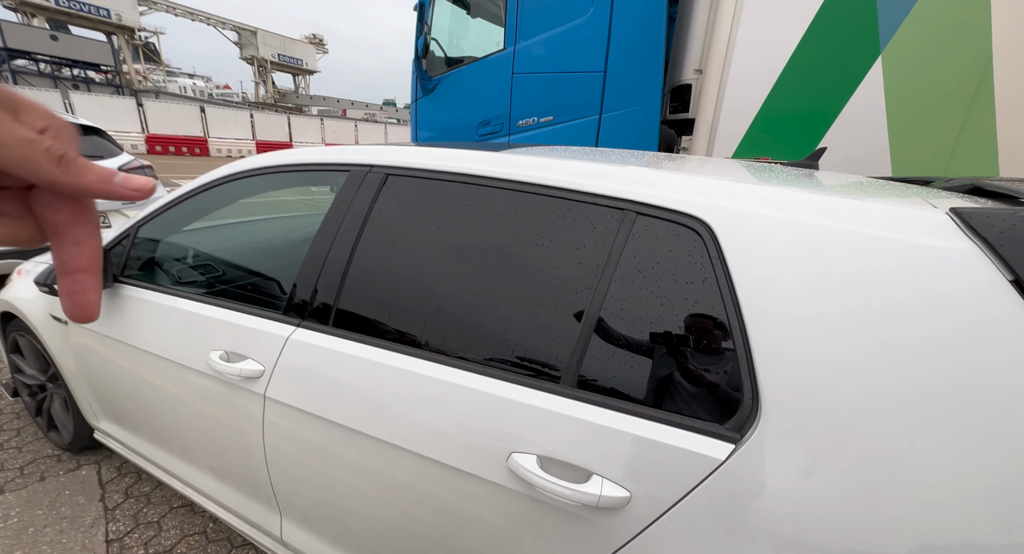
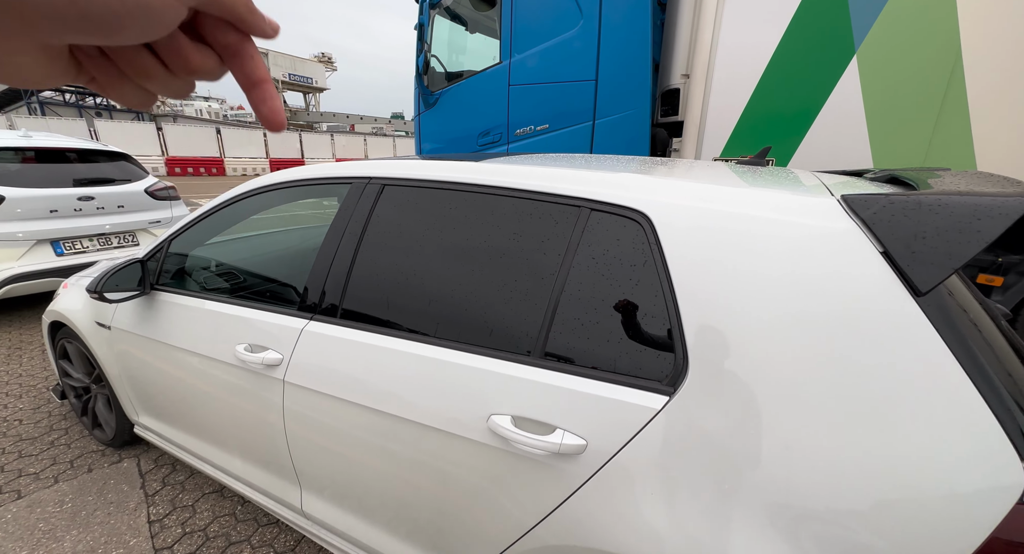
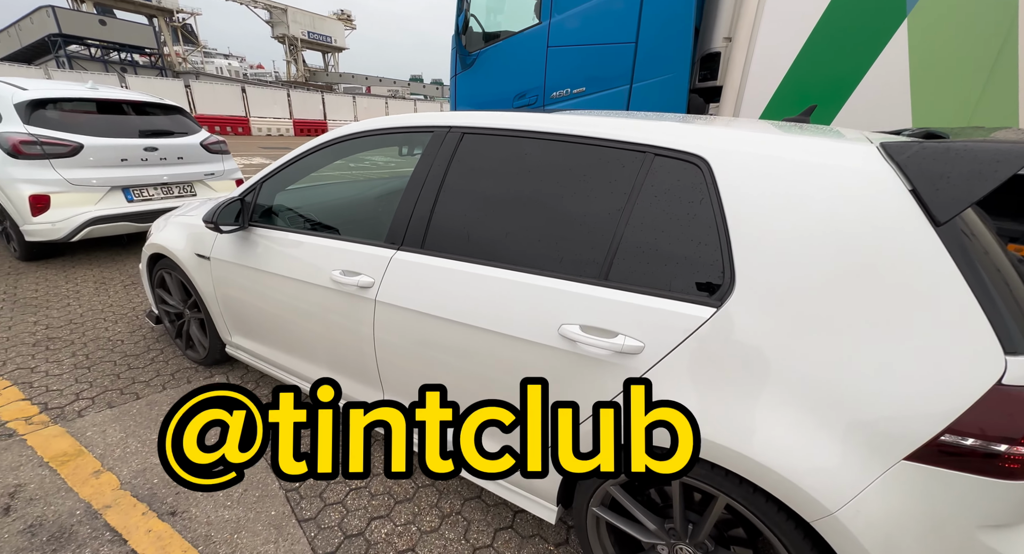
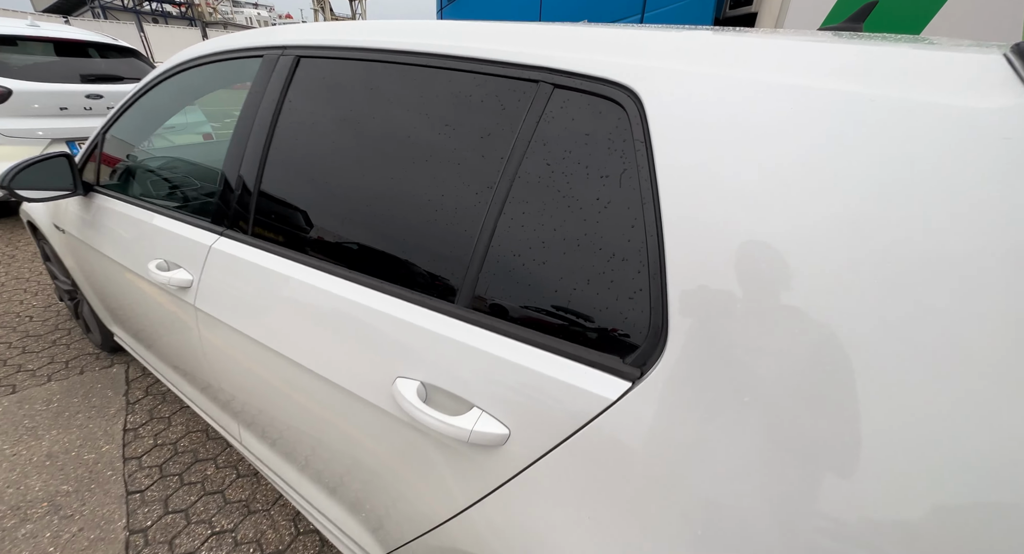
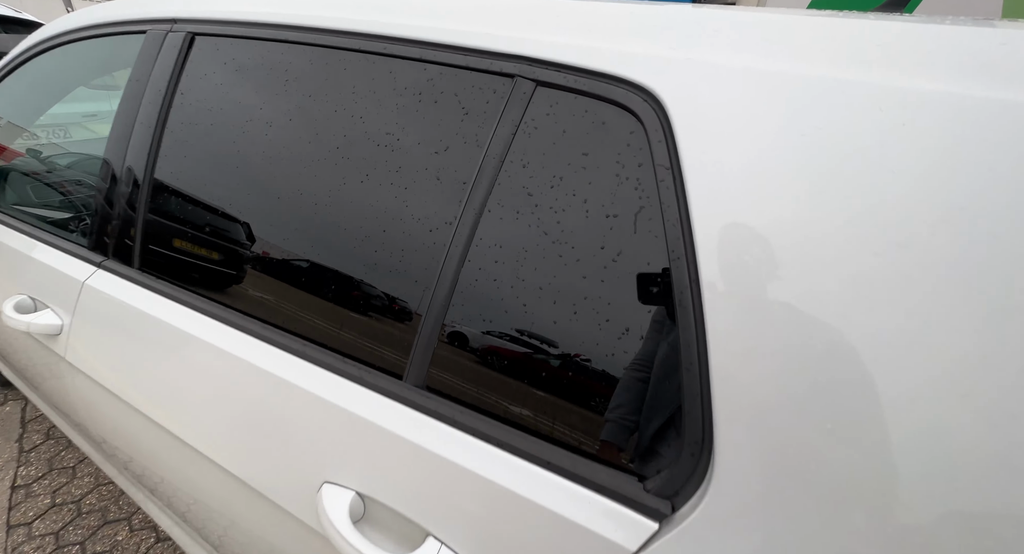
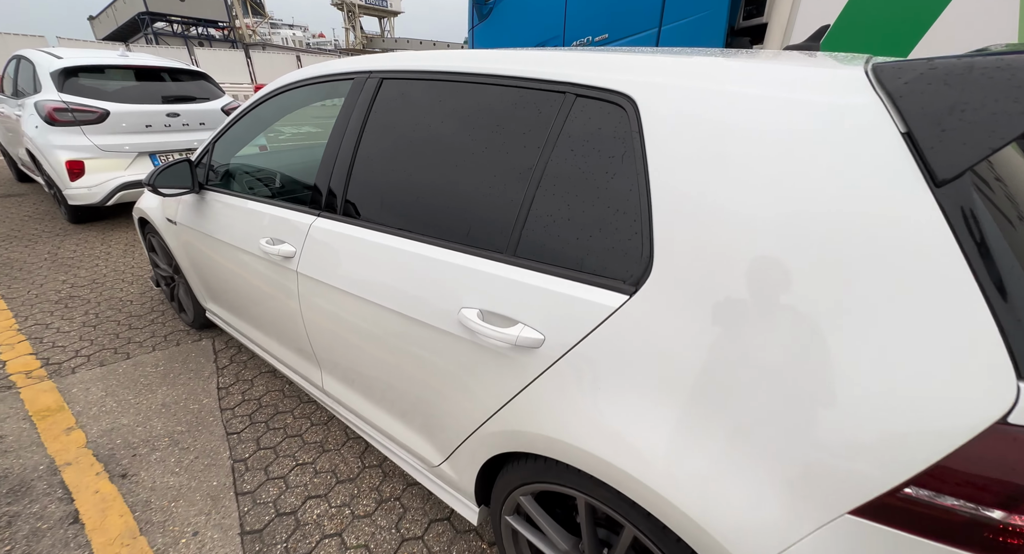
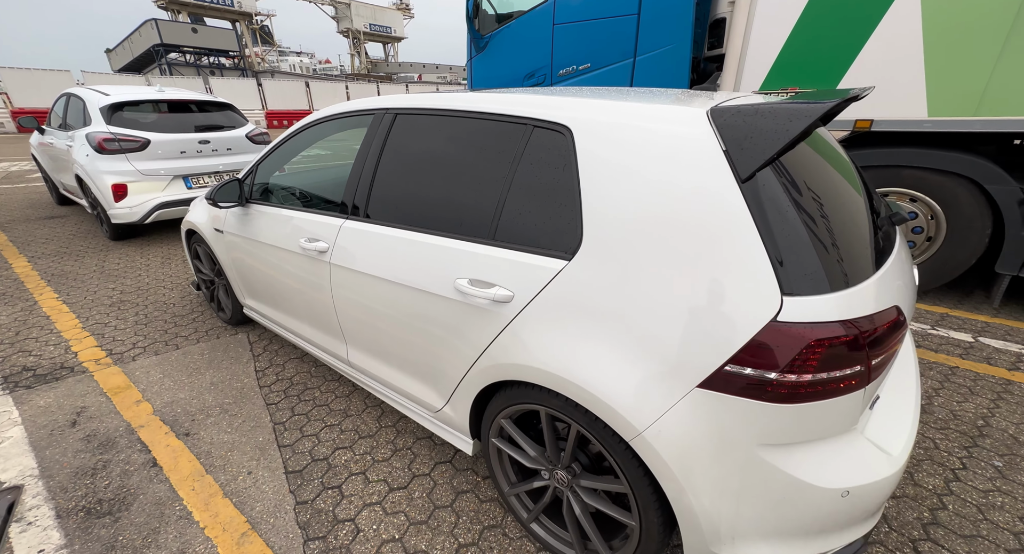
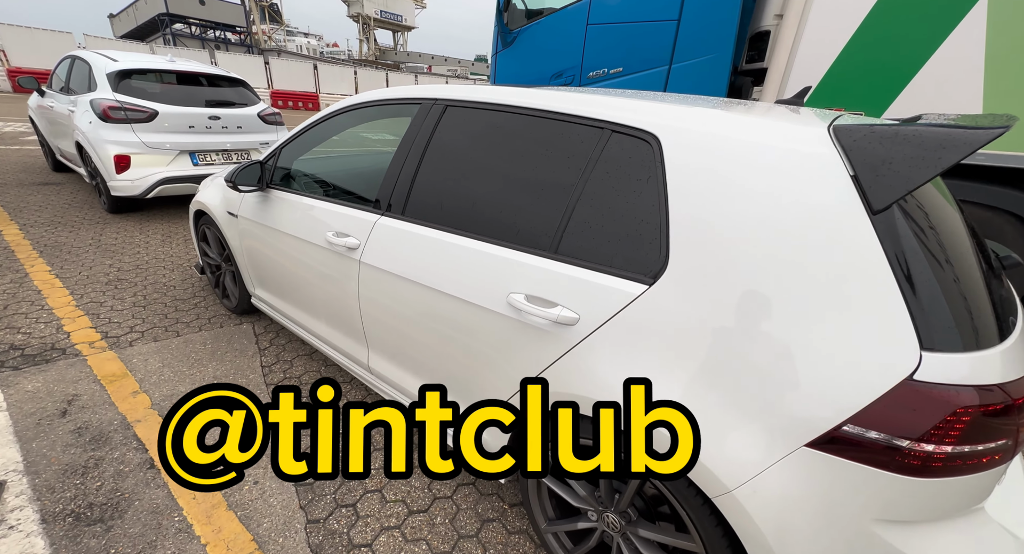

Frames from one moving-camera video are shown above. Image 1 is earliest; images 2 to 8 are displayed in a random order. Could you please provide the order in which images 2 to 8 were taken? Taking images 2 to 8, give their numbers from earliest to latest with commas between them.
2, 3, 8, 7, 6, 4, 5
